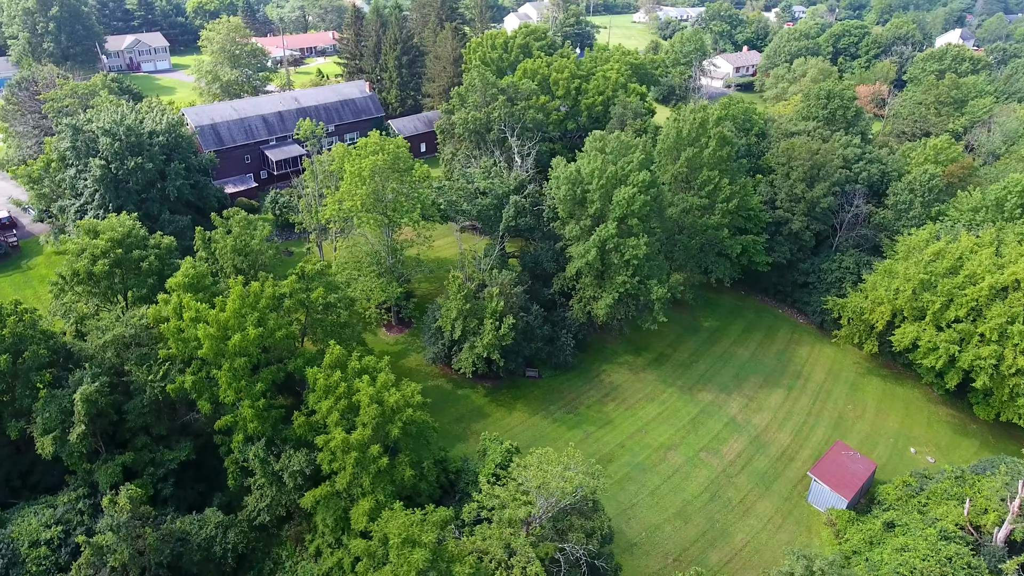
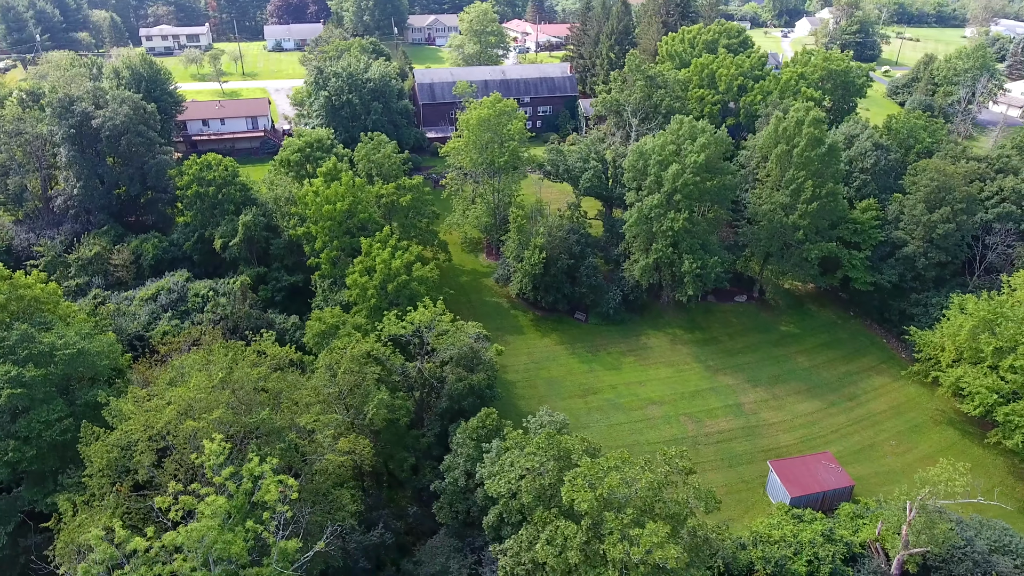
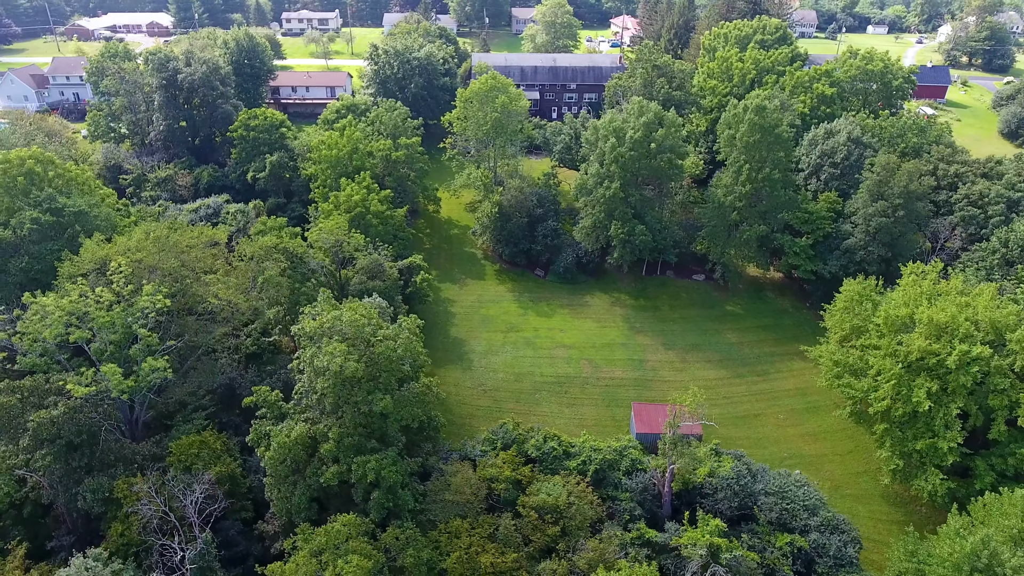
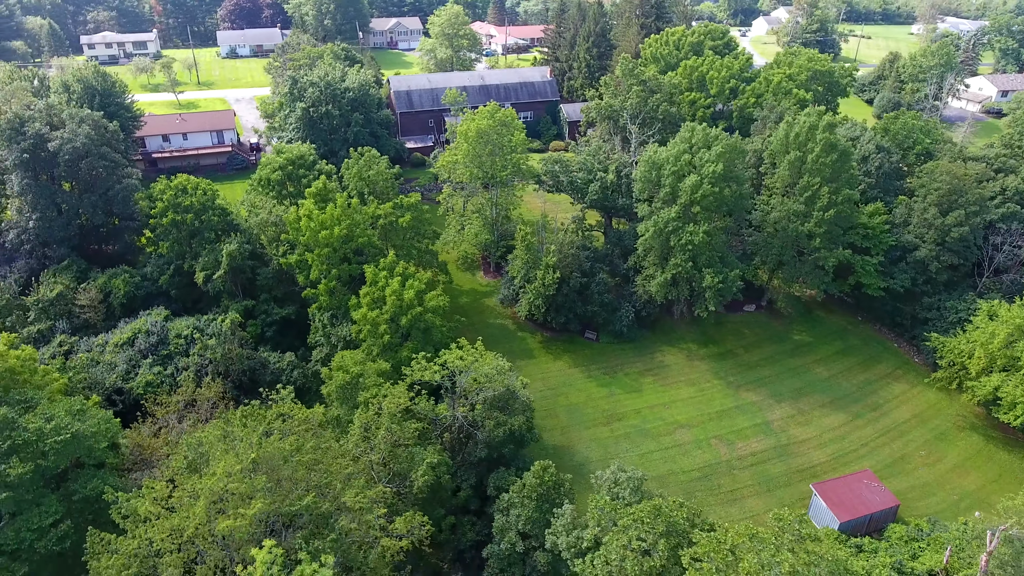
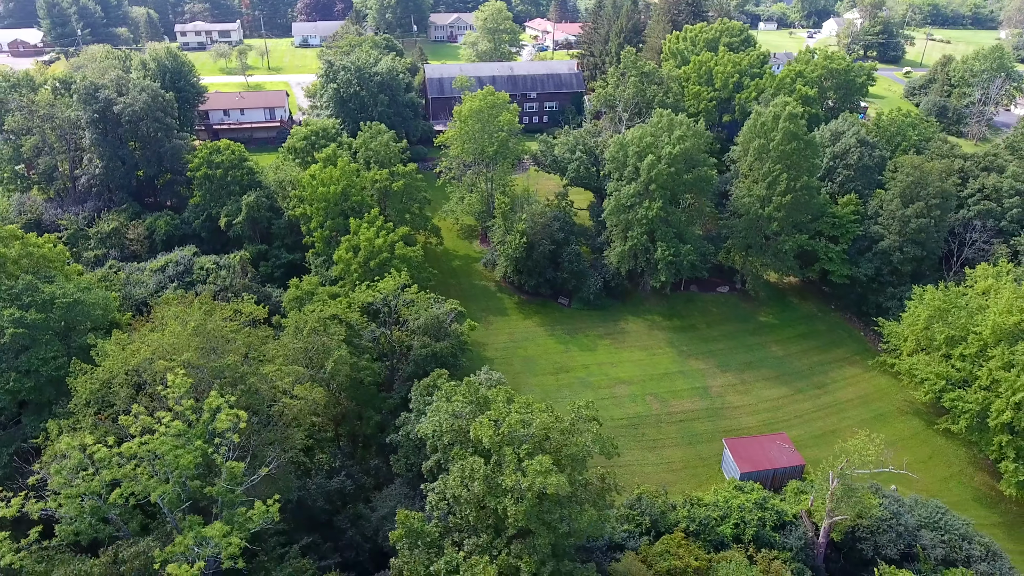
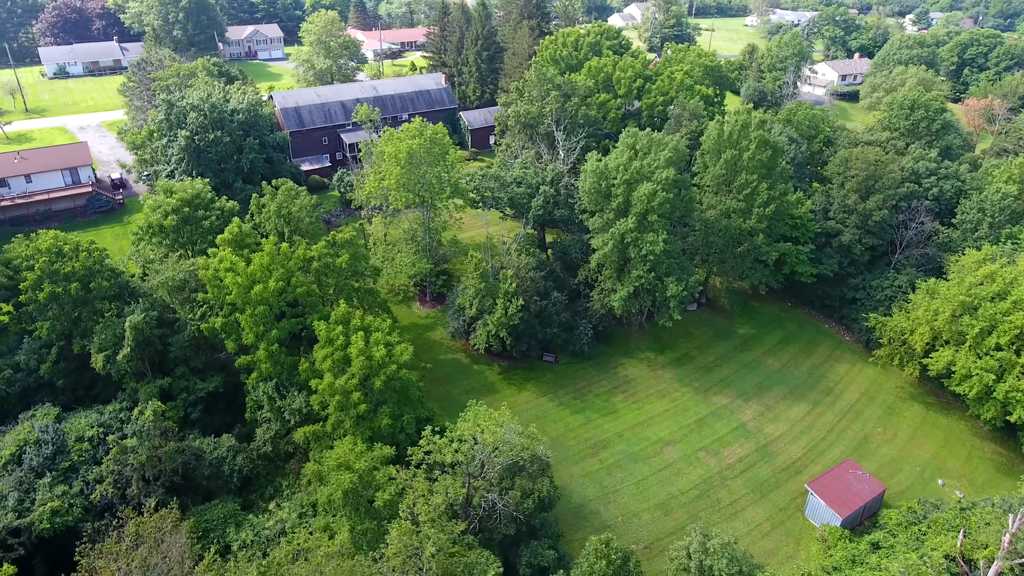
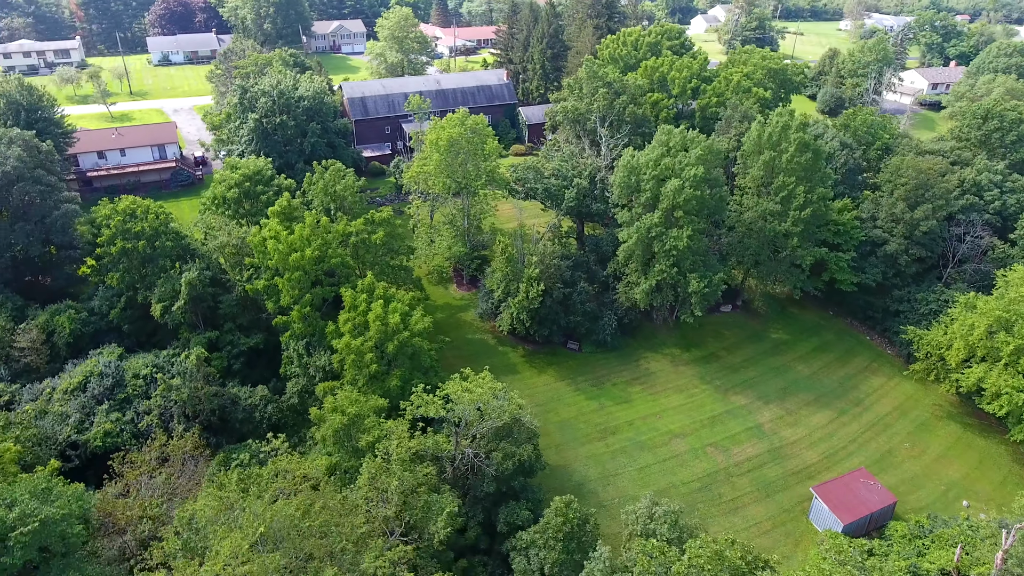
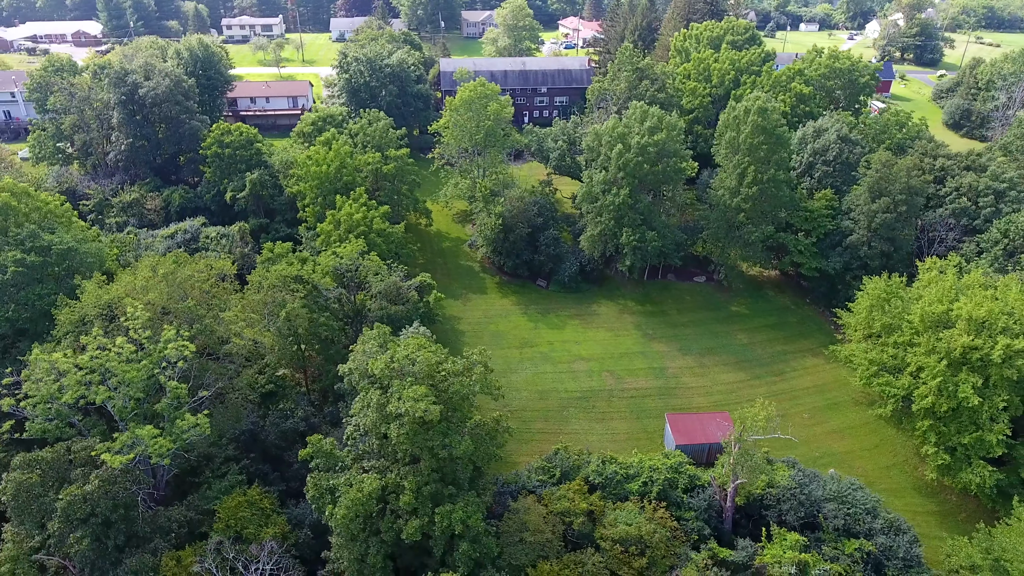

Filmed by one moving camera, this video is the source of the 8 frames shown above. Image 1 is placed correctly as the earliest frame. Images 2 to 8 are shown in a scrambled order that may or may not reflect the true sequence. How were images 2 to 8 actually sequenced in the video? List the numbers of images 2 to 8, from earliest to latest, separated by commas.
6, 7, 4, 2, 5, 8, 3
